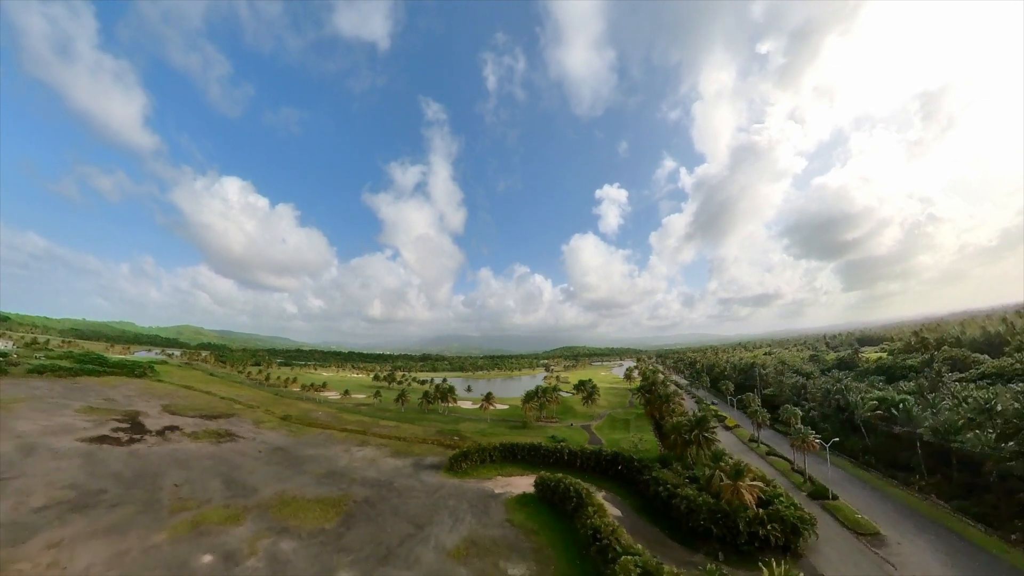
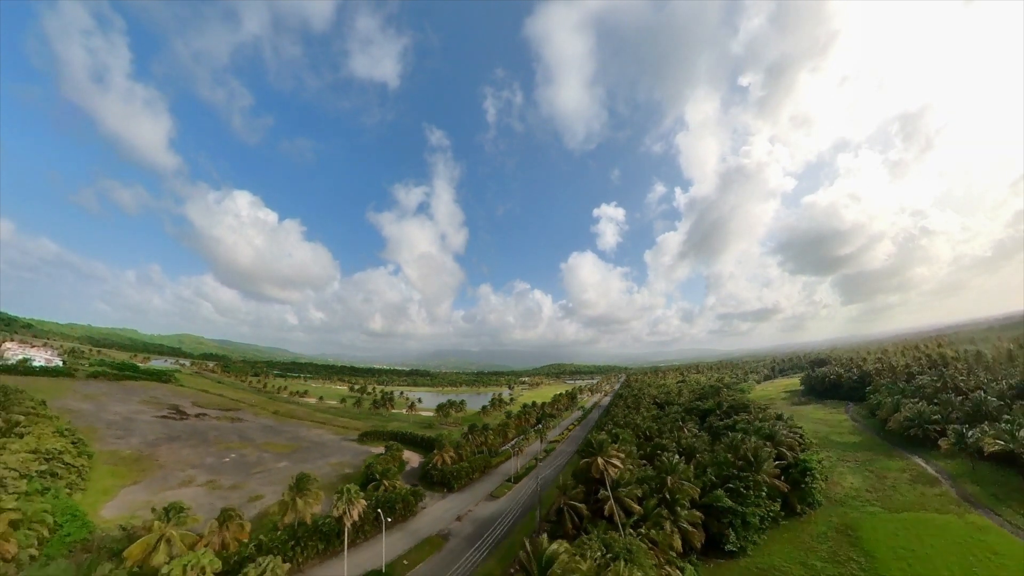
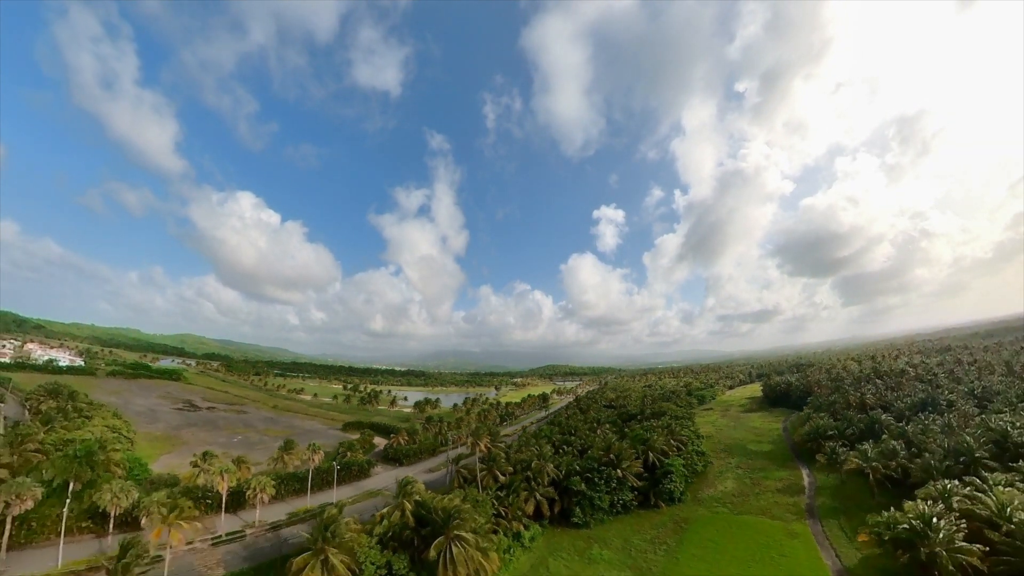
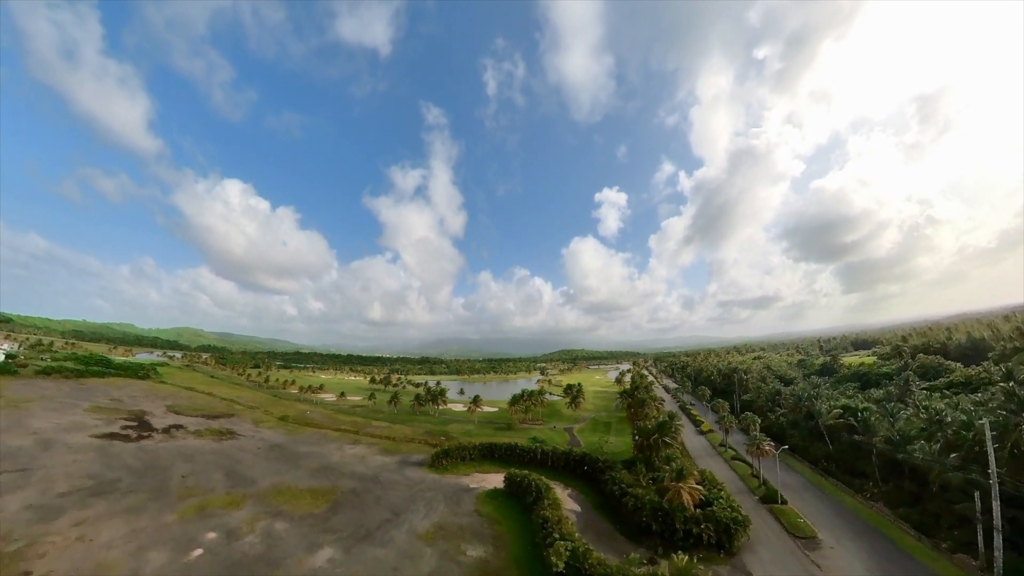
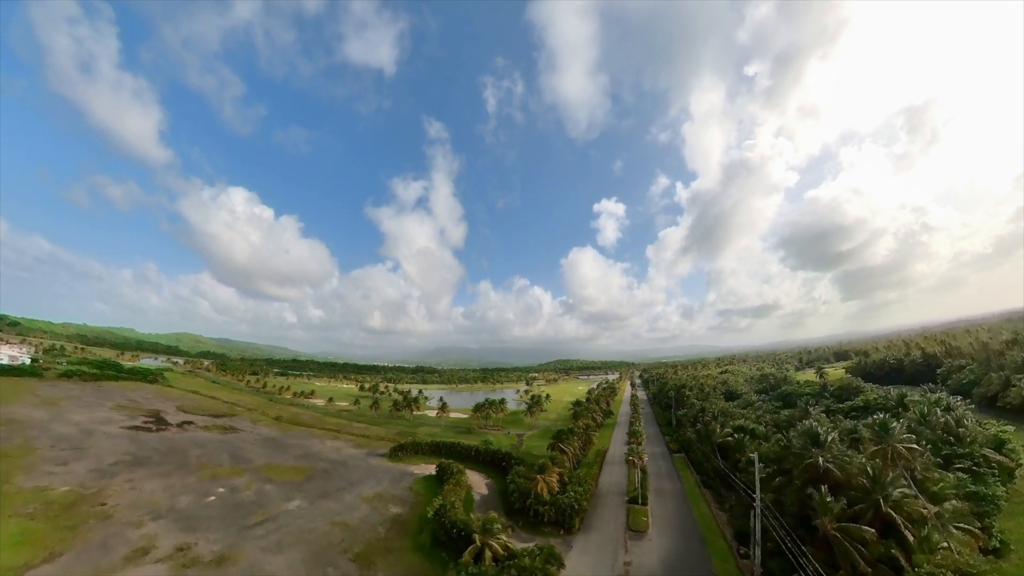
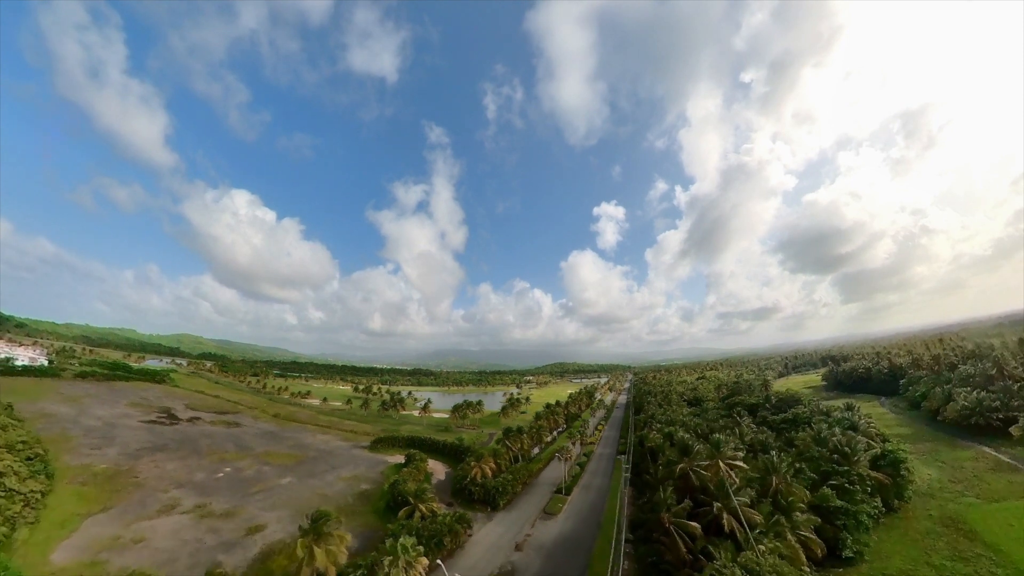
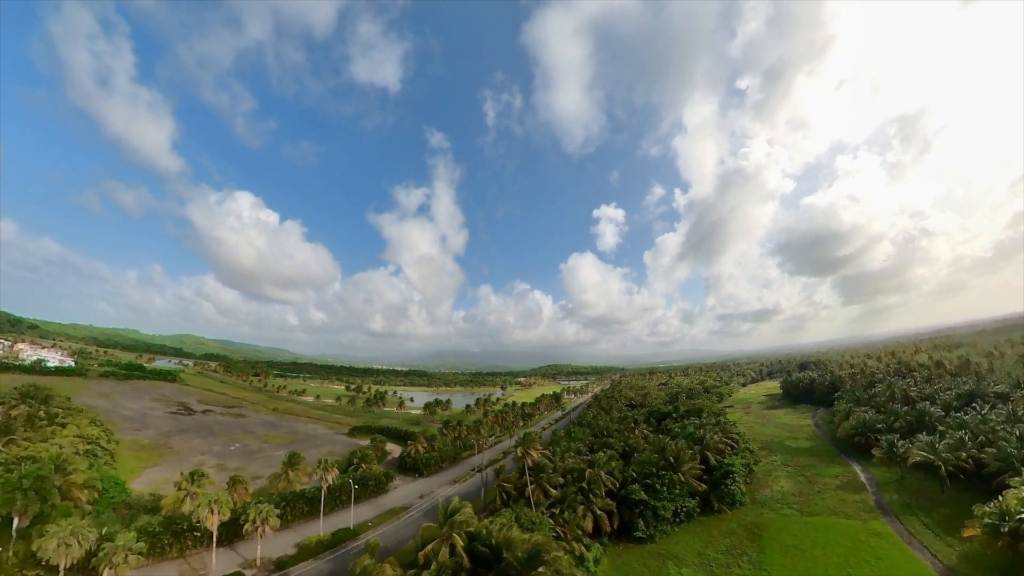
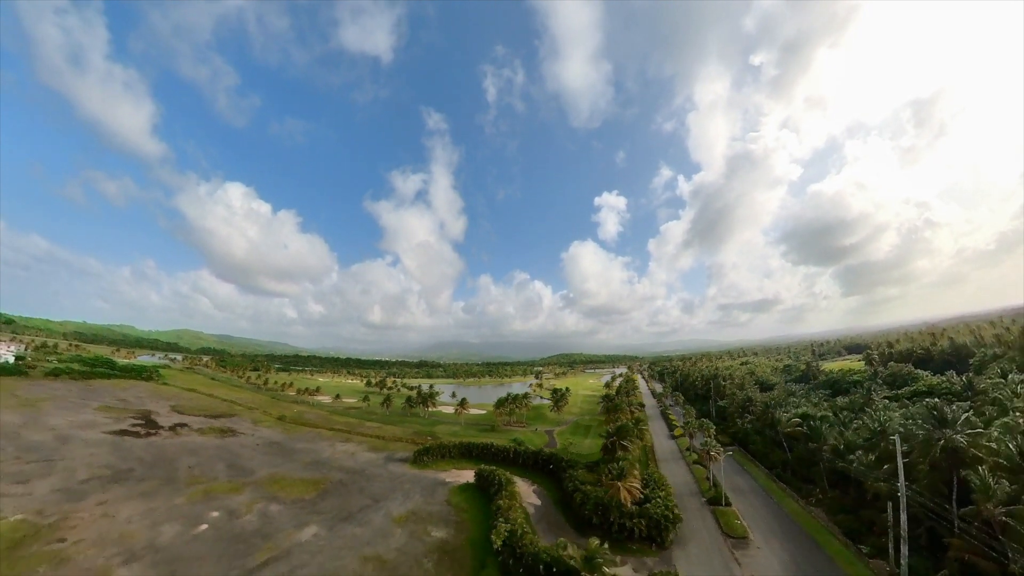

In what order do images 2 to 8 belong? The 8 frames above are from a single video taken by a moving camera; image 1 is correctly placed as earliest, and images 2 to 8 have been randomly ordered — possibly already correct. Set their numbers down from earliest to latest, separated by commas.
4, 8, 5, 6, 2, 7, 3
